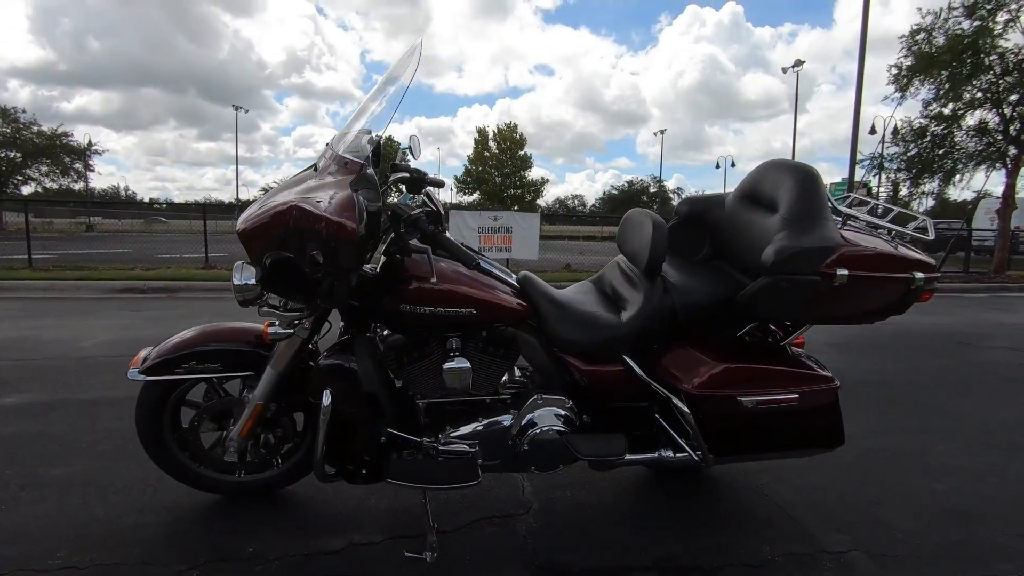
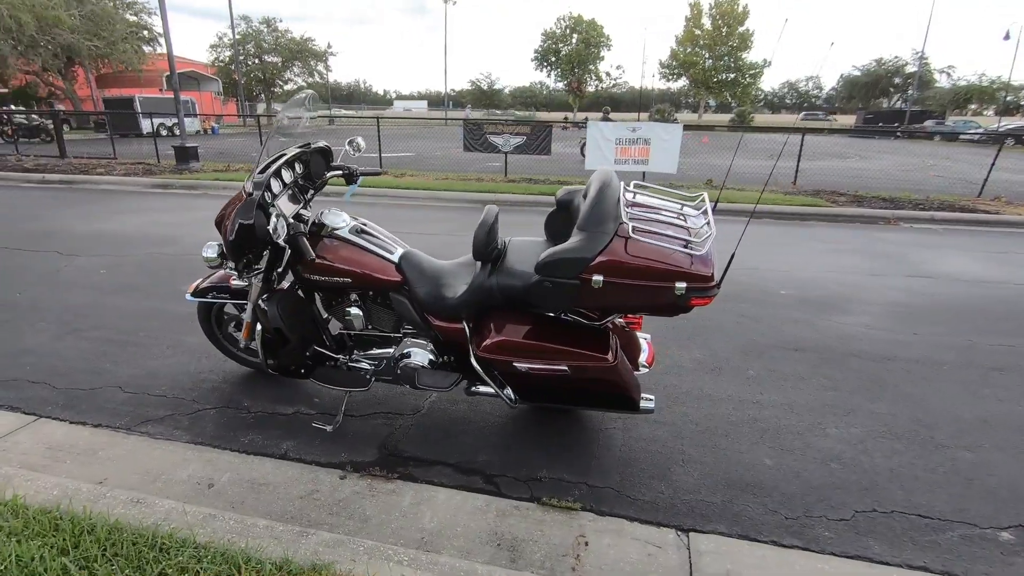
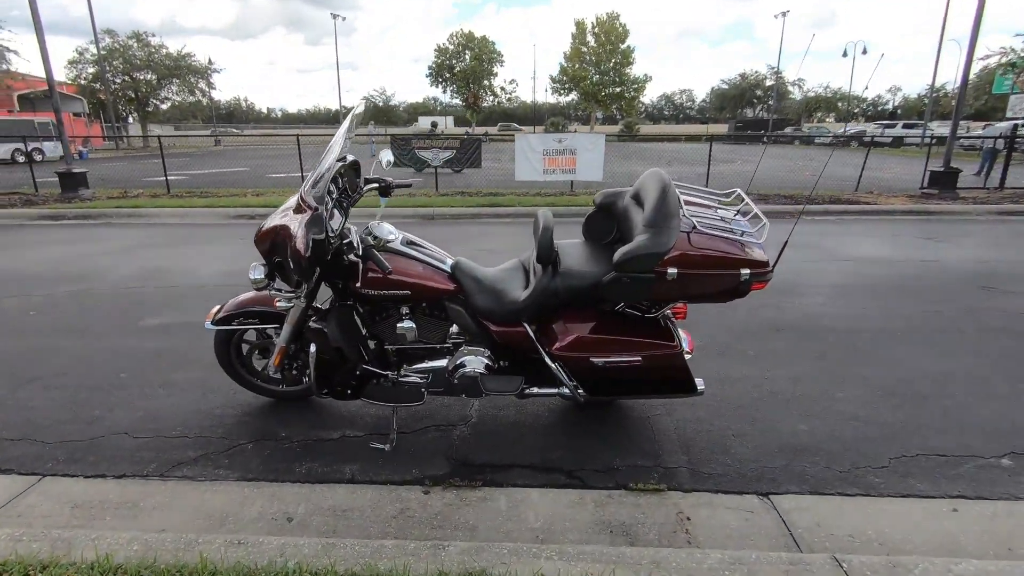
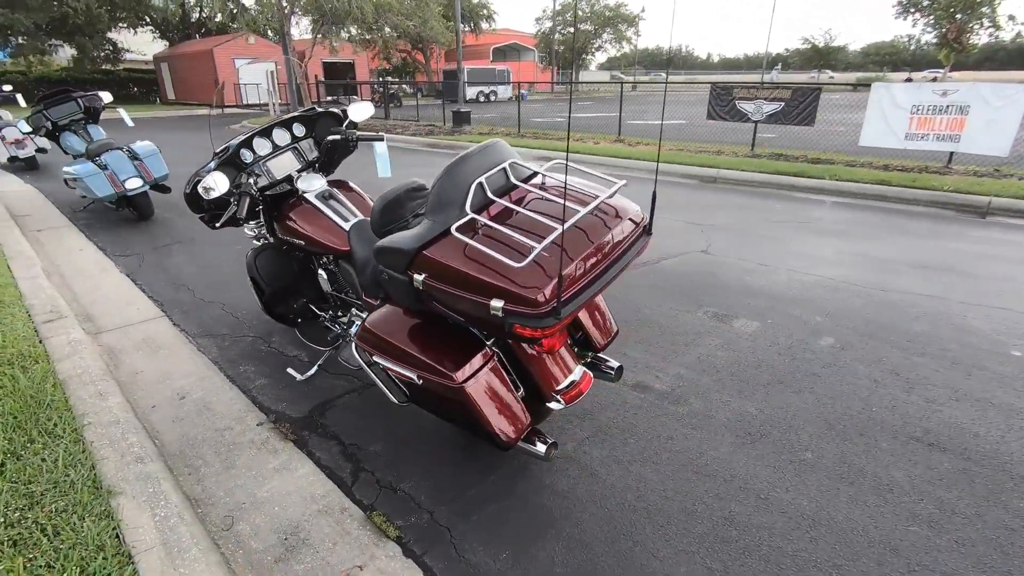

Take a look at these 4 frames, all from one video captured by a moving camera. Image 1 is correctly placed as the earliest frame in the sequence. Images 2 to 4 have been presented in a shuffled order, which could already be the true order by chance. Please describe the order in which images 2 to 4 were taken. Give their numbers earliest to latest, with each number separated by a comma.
3, 2, 4
